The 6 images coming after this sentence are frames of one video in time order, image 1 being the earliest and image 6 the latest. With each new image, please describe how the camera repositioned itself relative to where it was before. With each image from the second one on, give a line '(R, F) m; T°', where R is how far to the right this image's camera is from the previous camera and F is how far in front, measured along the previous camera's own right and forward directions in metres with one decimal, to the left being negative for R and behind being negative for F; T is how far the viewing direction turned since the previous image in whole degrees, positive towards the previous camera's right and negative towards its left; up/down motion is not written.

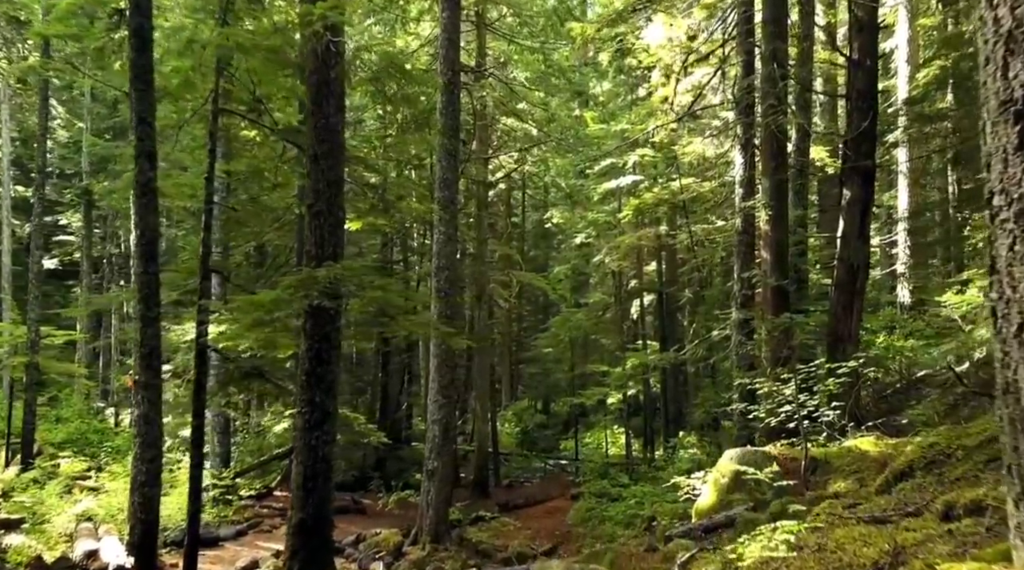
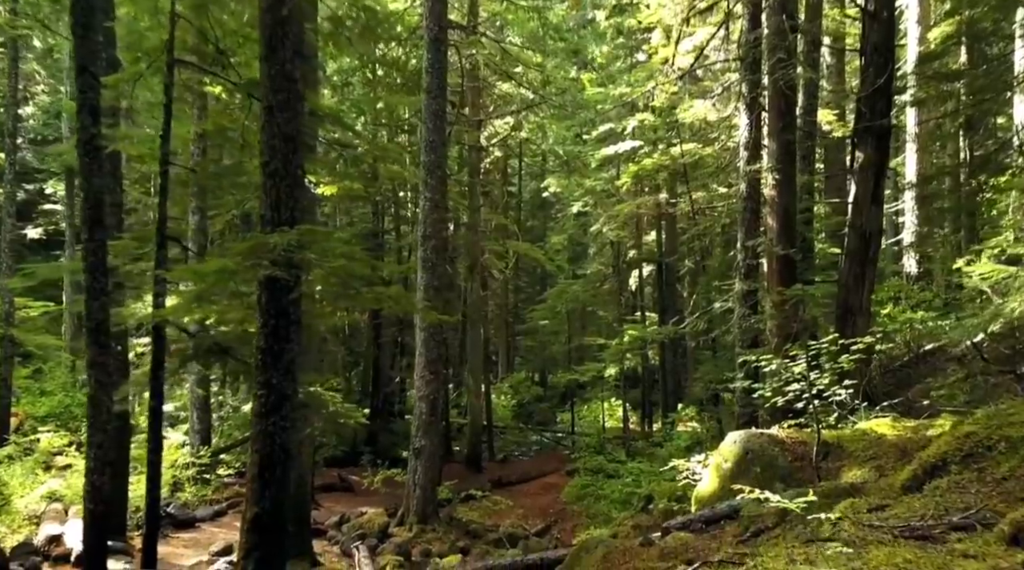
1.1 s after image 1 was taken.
(+0.2, +0.9) m; 0°
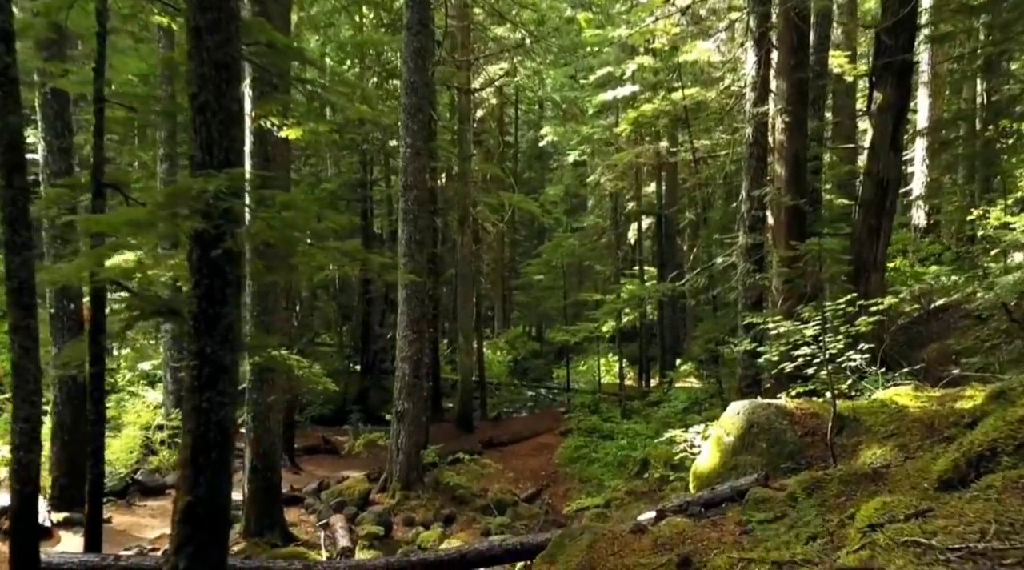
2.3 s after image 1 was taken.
(+0.2, +1.0) m; 0°
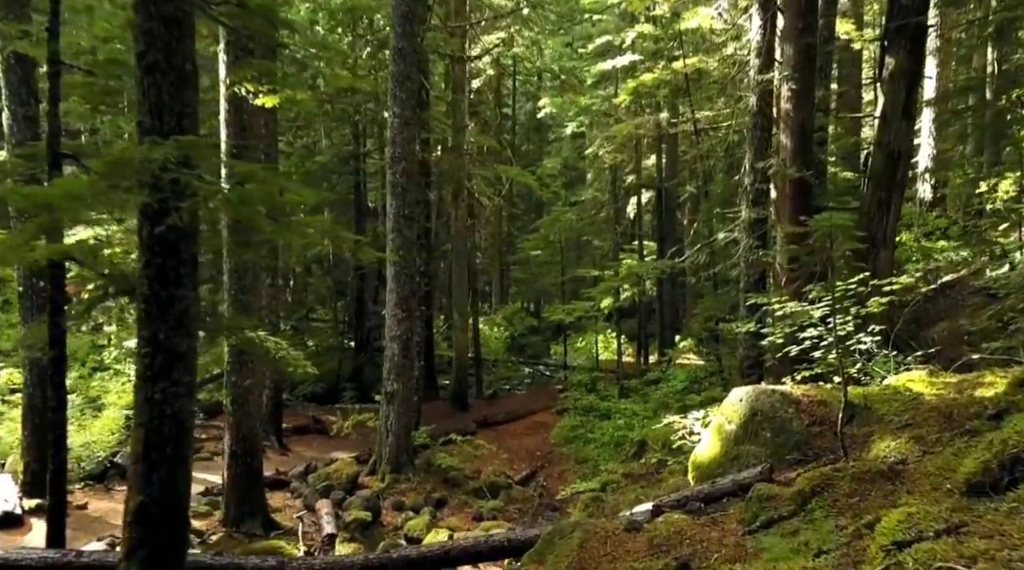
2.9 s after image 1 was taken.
(+0.1, +0.6) m; 0°
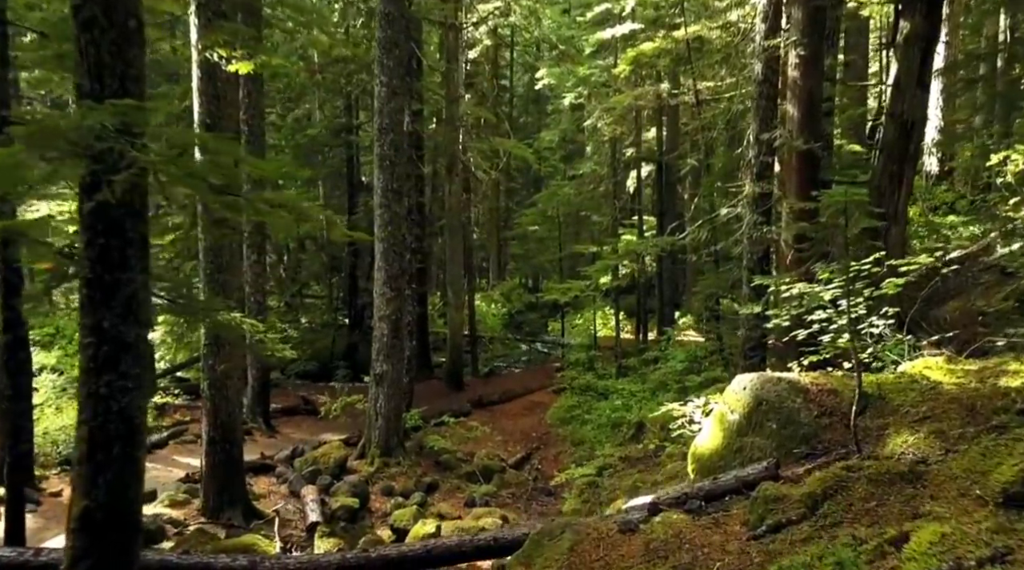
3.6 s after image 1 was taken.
(+0.1, +0.6) m; 0°
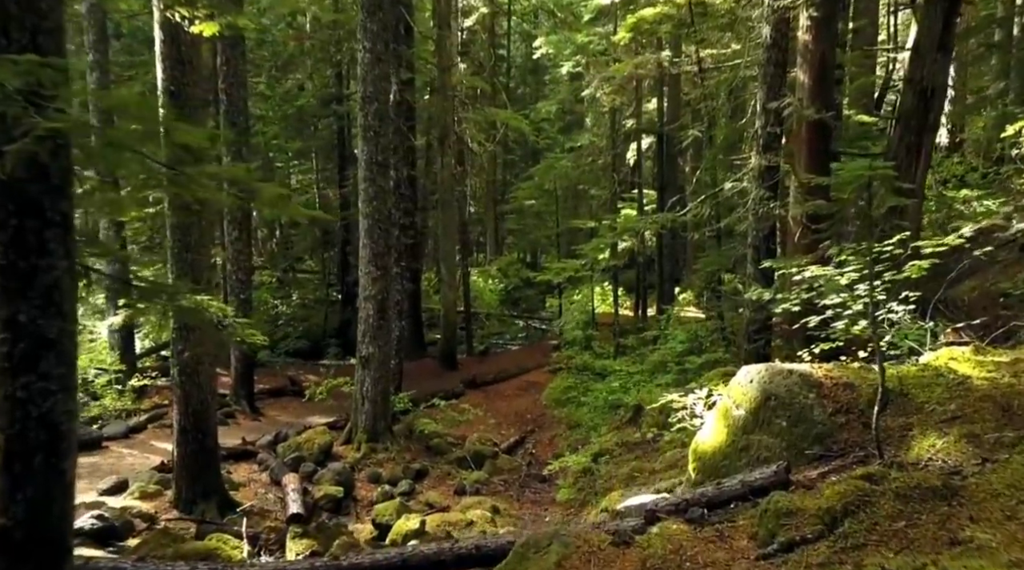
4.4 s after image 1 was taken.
(+0.1, +0.7) m; 0°
